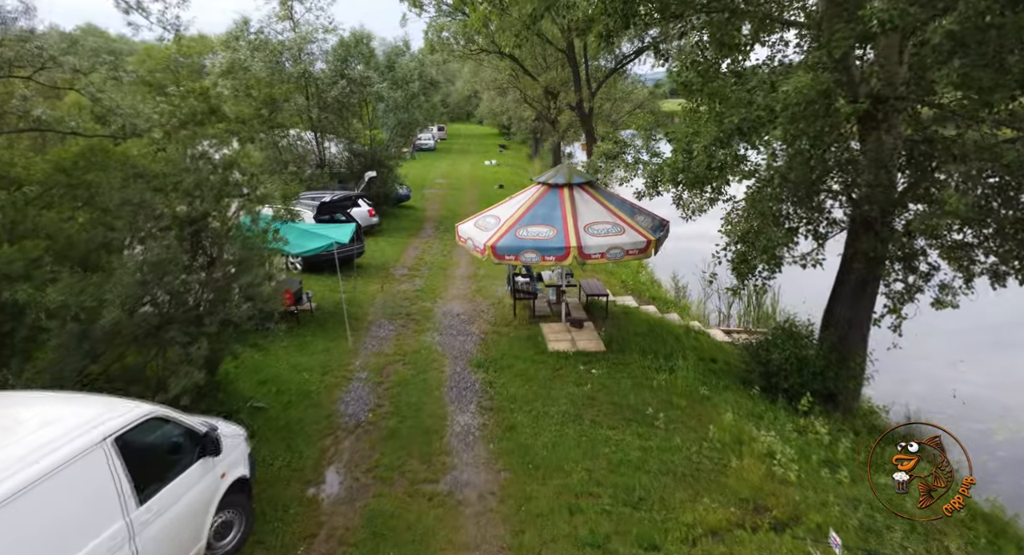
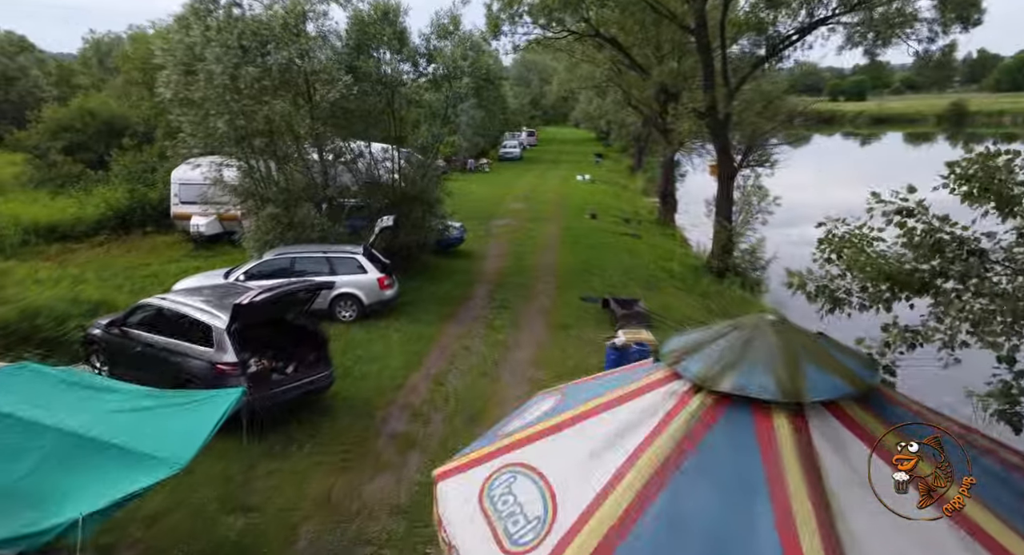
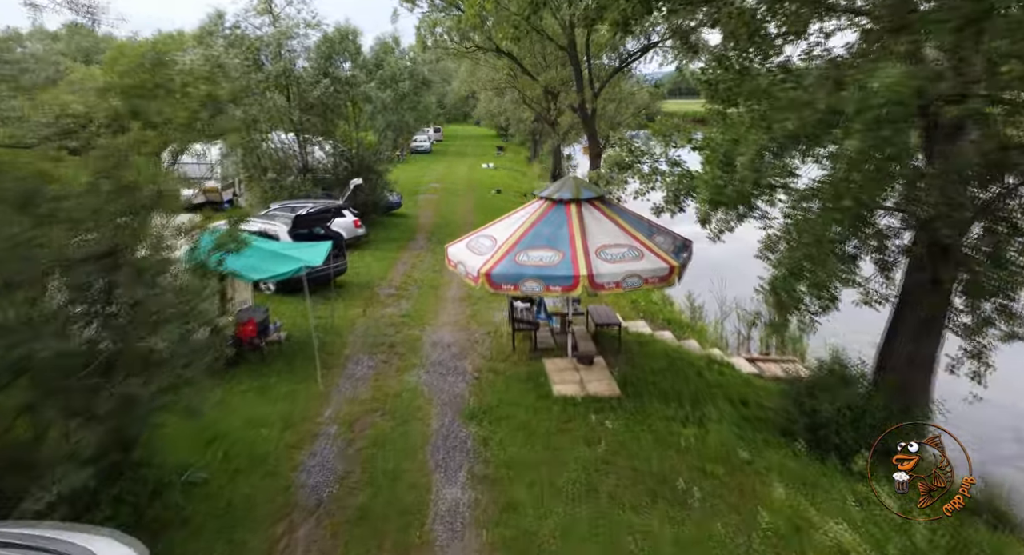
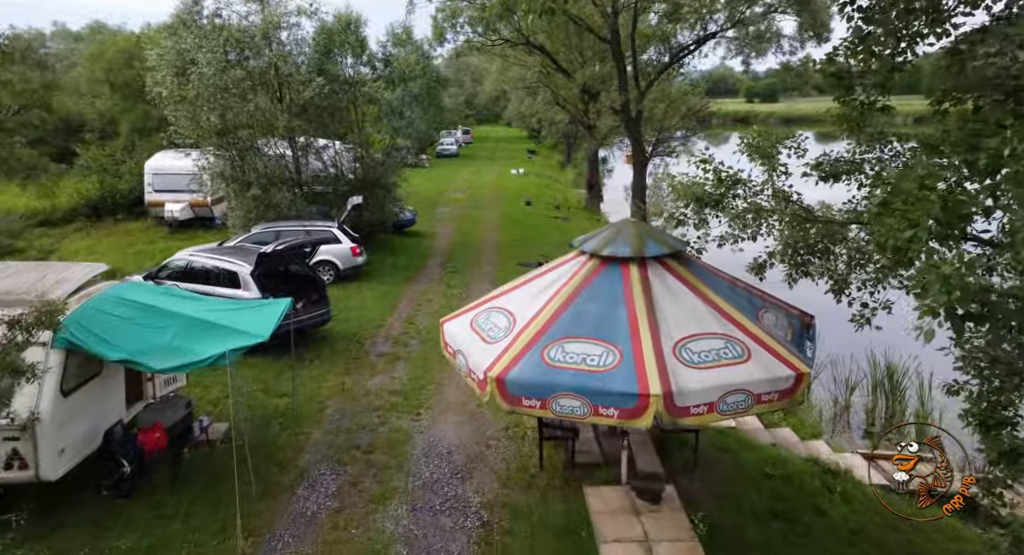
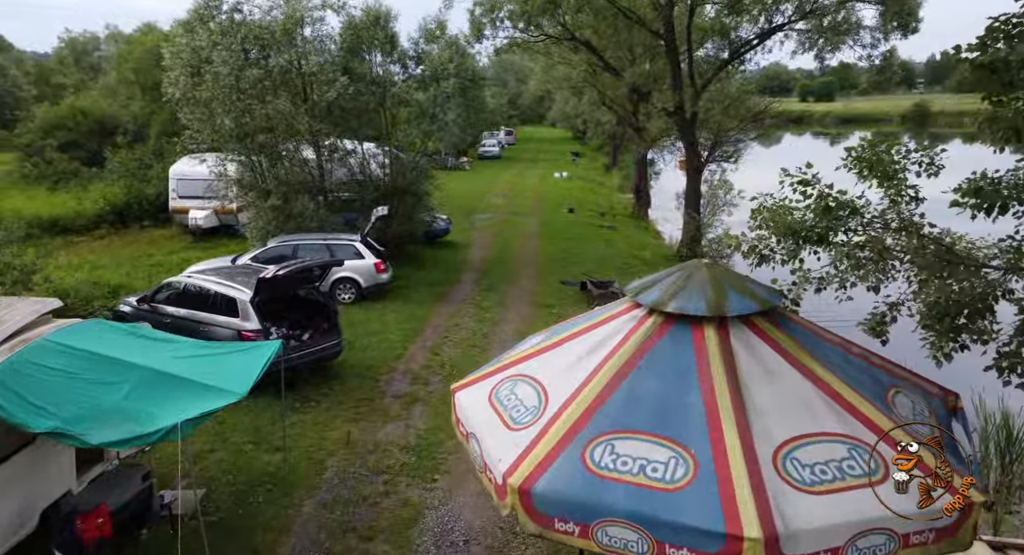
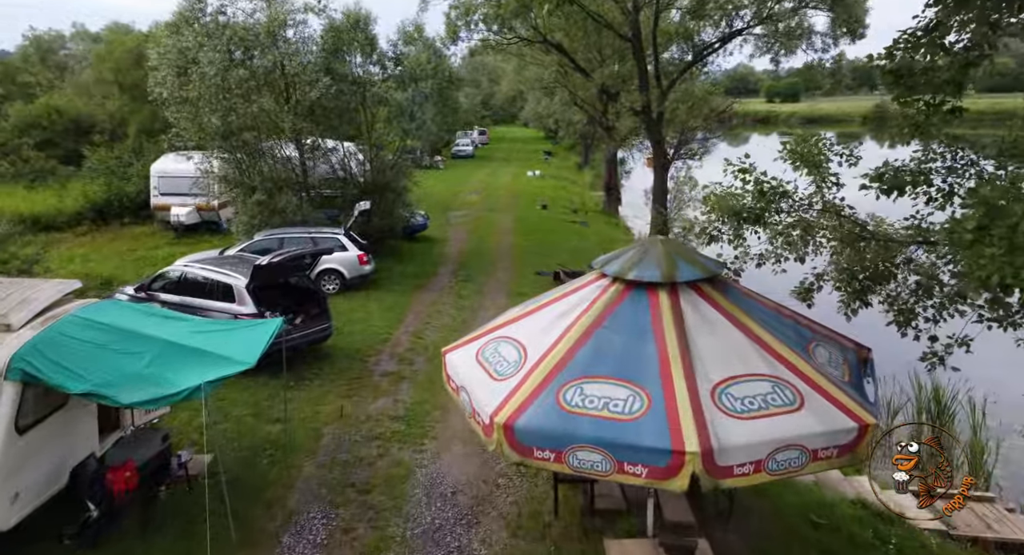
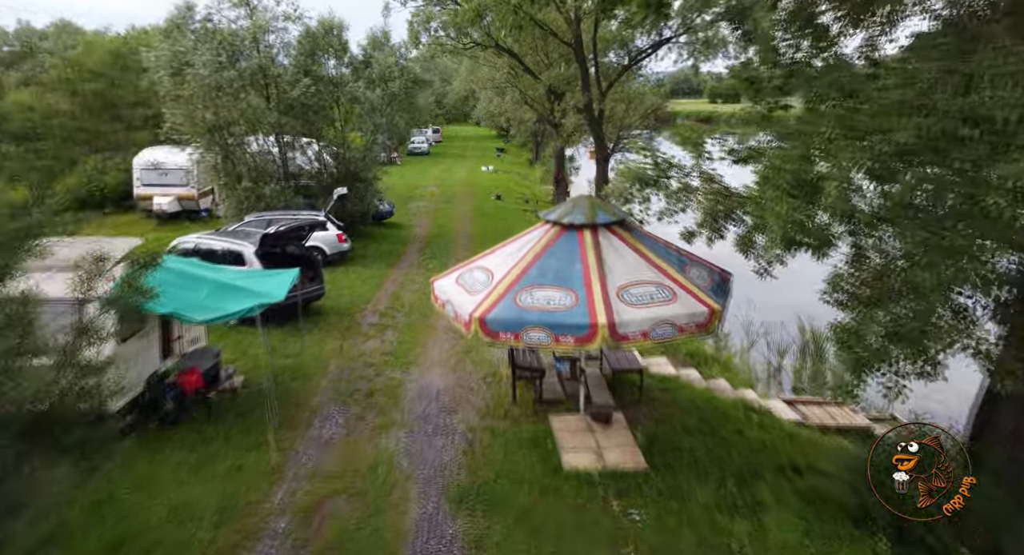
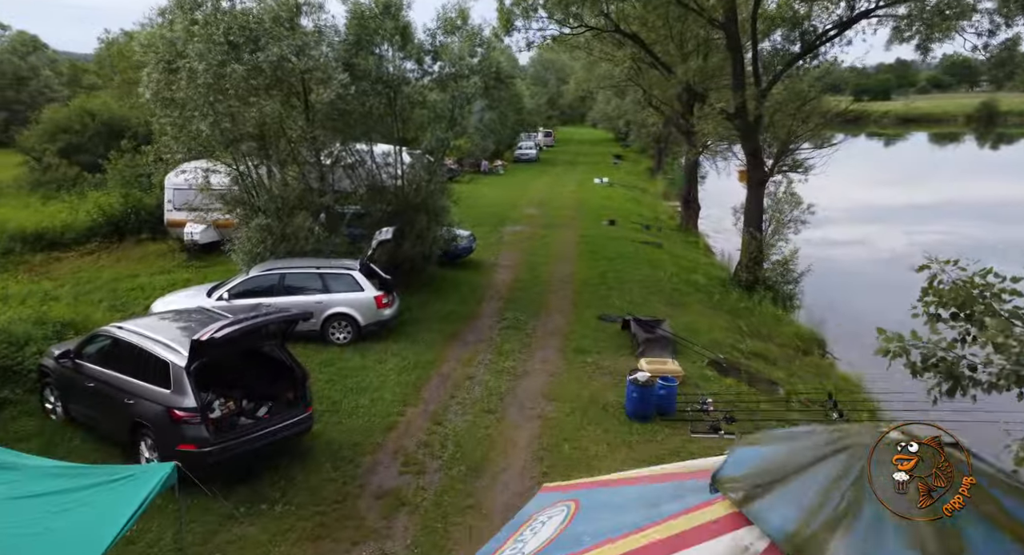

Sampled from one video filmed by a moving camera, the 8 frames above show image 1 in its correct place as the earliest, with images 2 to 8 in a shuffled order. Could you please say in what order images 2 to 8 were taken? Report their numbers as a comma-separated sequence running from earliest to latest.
3, 7, 4, 6, 5, 2, 8
